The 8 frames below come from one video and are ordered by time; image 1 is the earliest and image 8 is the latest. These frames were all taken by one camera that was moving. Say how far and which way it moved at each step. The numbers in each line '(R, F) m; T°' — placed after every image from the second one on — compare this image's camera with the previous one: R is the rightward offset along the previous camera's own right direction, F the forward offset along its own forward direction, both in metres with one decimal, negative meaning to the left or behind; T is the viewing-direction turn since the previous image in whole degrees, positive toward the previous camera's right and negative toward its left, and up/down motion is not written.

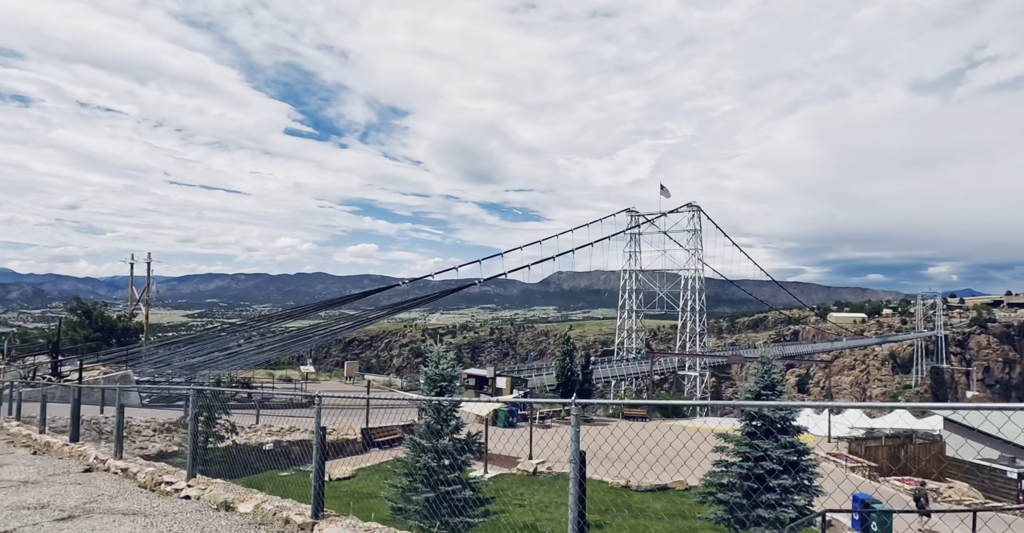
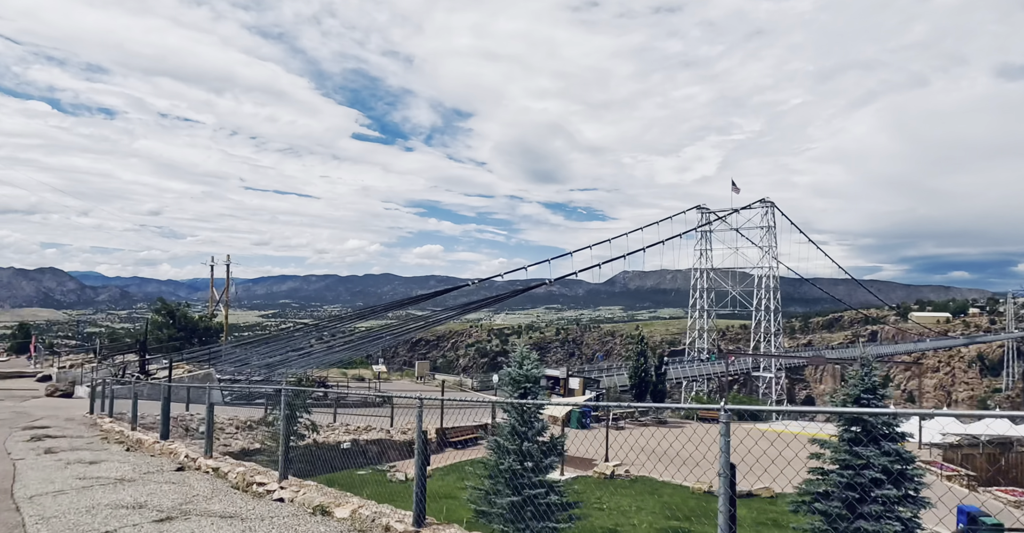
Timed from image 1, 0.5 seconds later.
(-0.4, +0.4) m; -5°
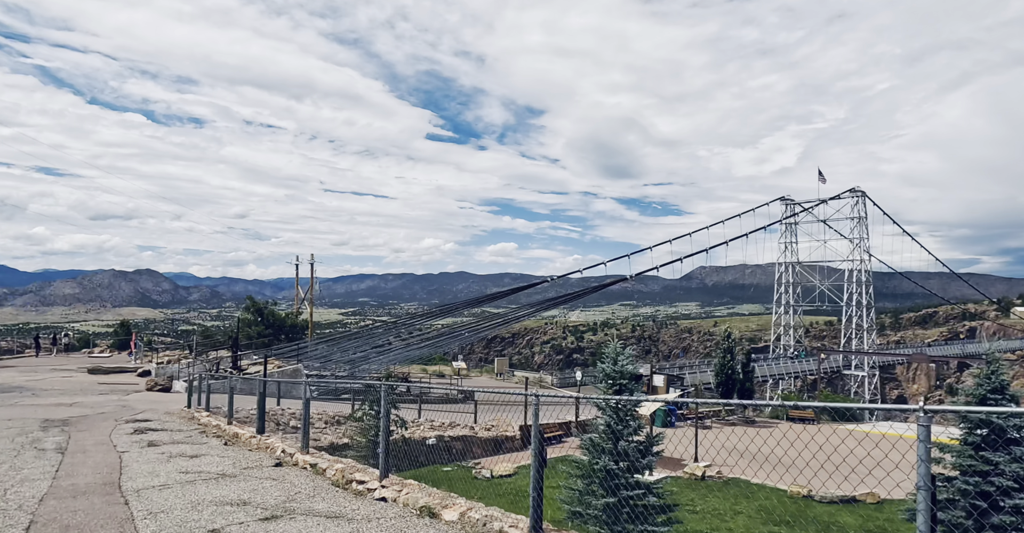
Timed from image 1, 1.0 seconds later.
(-0.3, +0.4) m; -6°
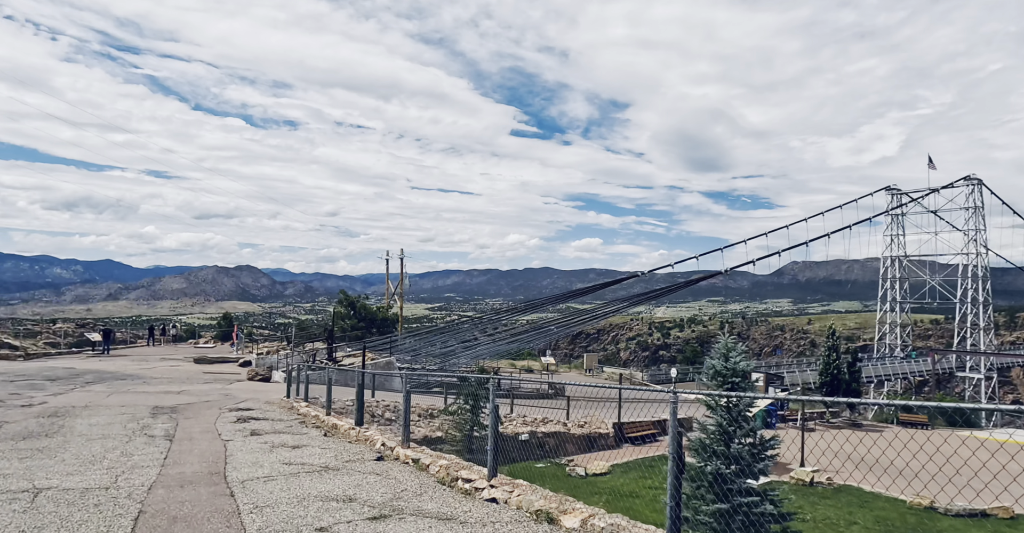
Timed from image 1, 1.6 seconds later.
(-0.3, +0.5) m; -7°
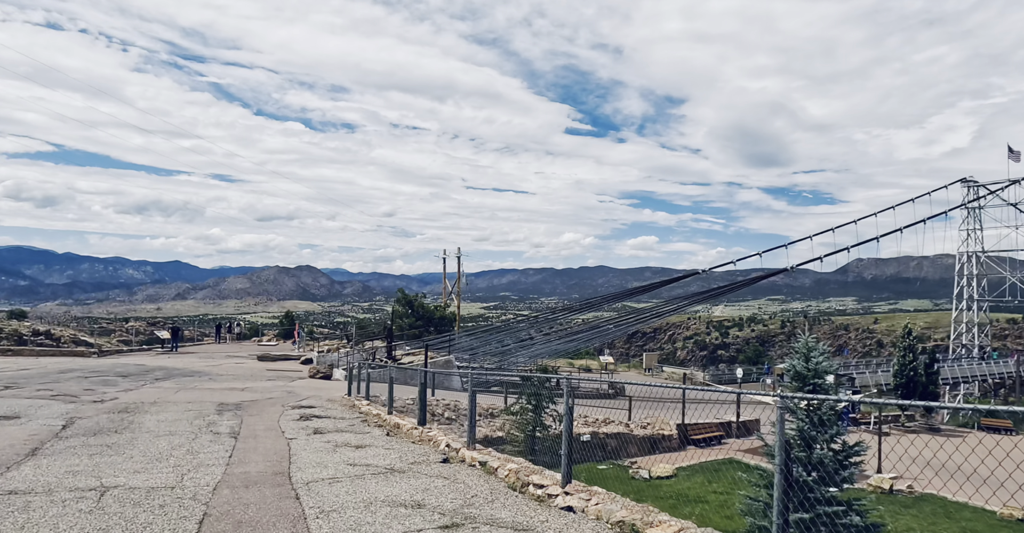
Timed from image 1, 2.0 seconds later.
(-0.2, +0.4) m; -4°
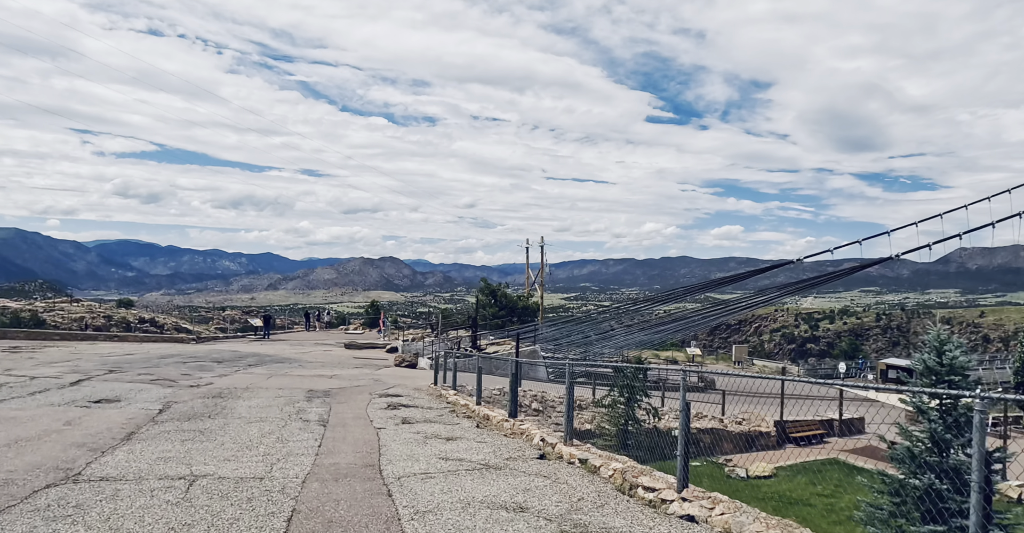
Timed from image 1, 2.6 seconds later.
(-0.2, +0.5) m; -6°
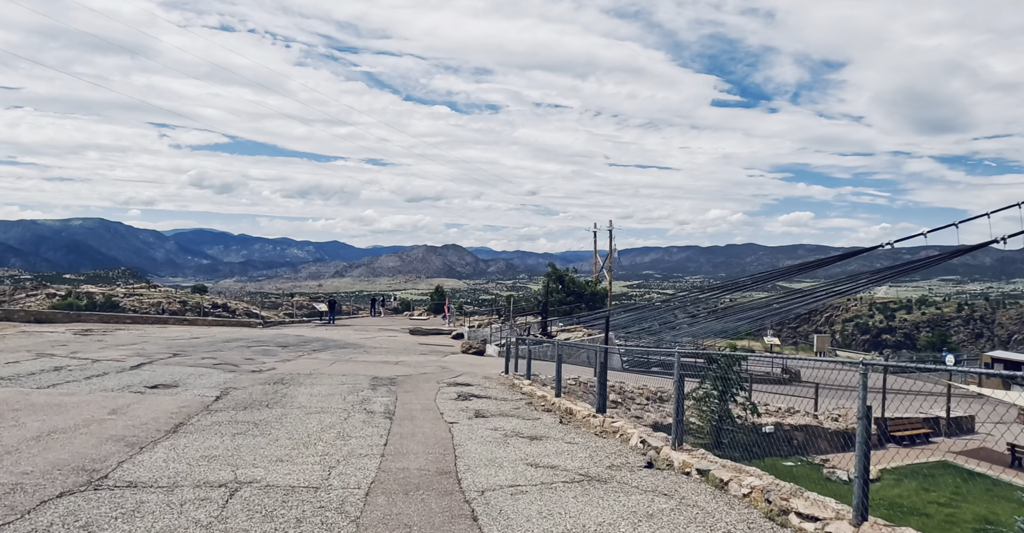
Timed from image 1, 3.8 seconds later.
(-0.3, +1.1) m; -5°
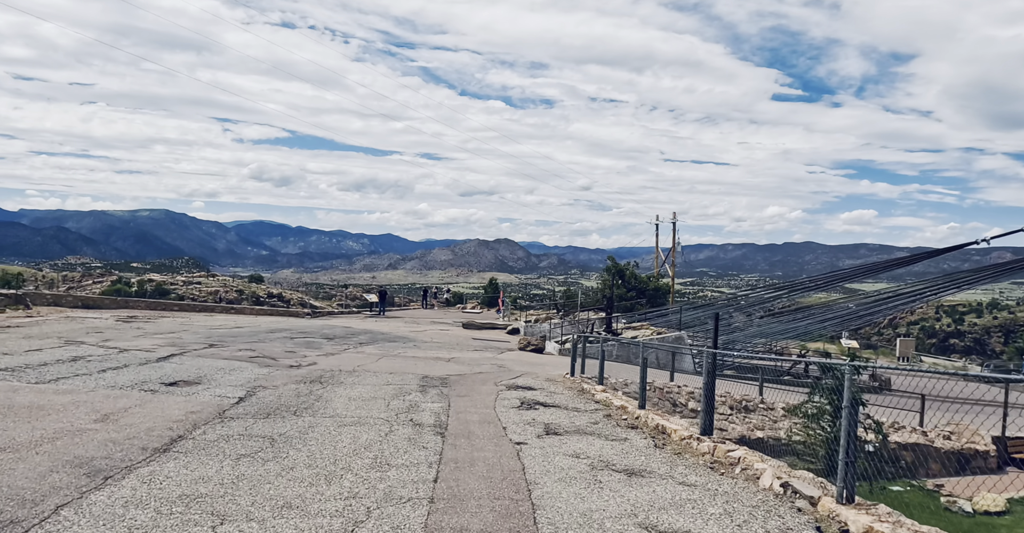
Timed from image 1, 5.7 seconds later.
(-0.3, +1.7) m; -4°
